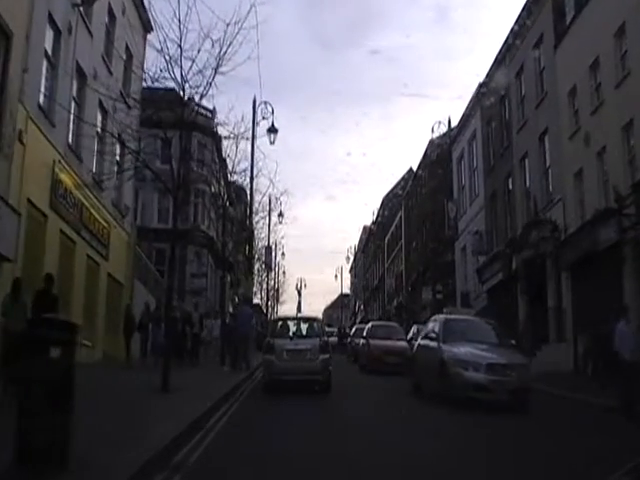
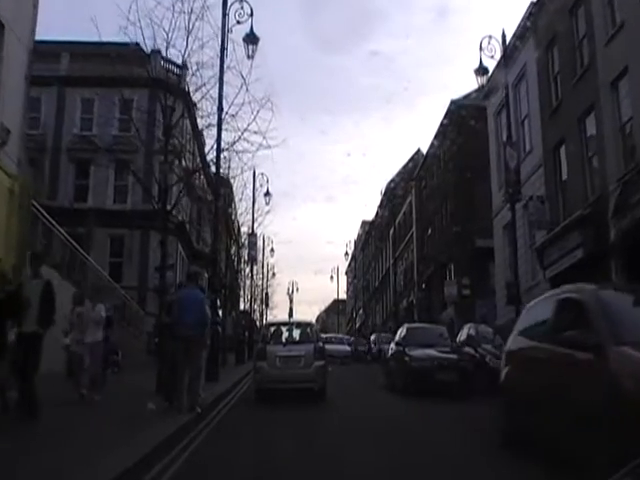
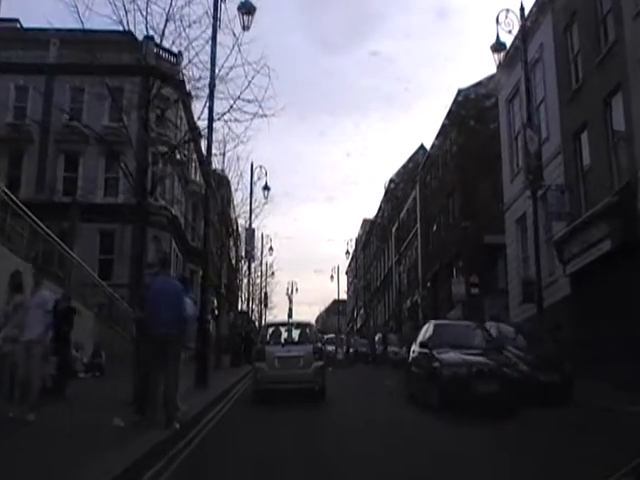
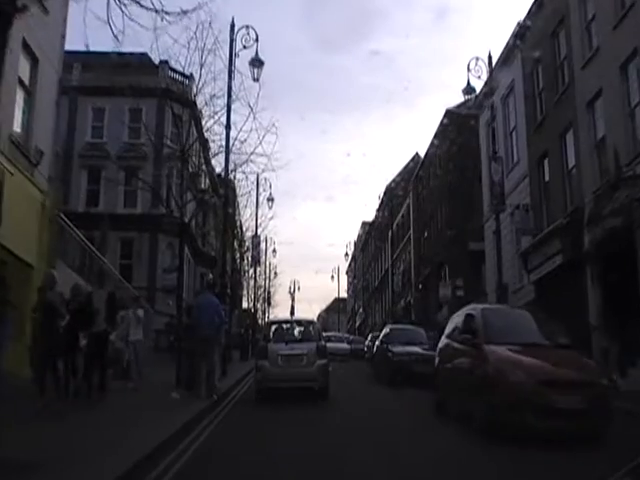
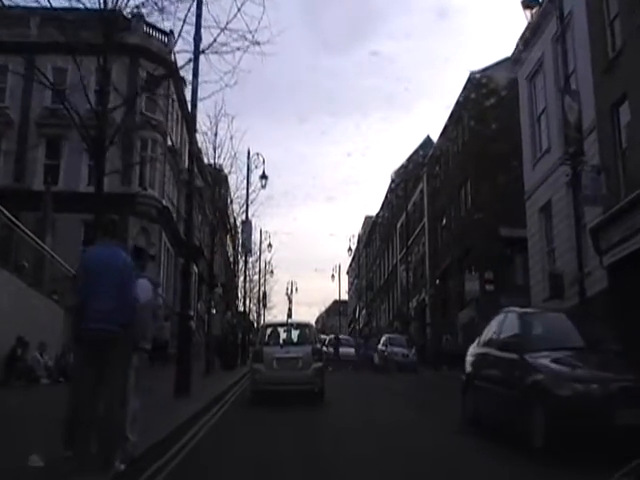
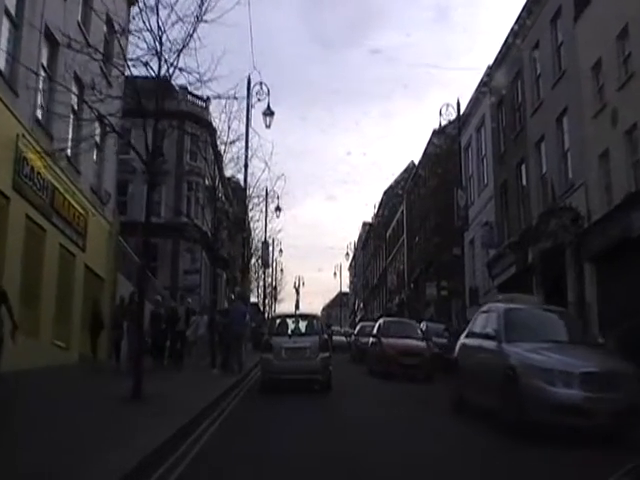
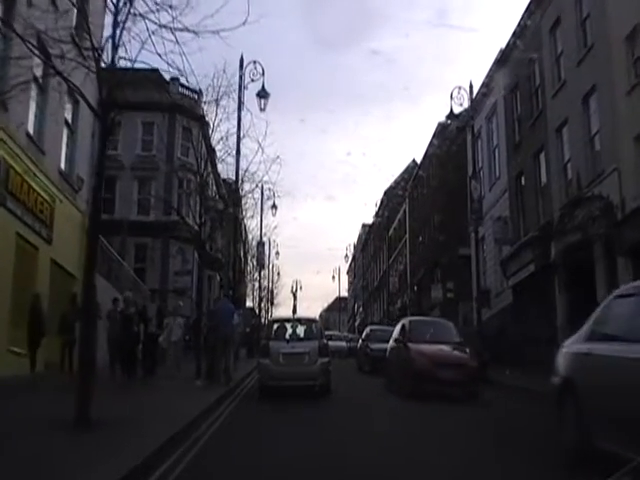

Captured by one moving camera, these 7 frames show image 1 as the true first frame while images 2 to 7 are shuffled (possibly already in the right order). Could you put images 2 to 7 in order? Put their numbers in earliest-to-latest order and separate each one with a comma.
6, 7, 4, 2, 3, 5
